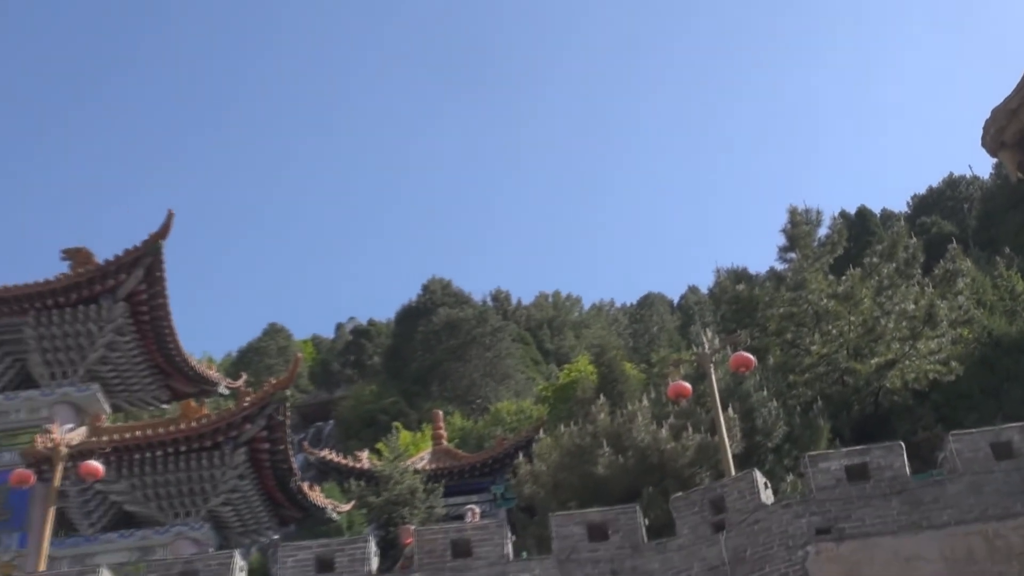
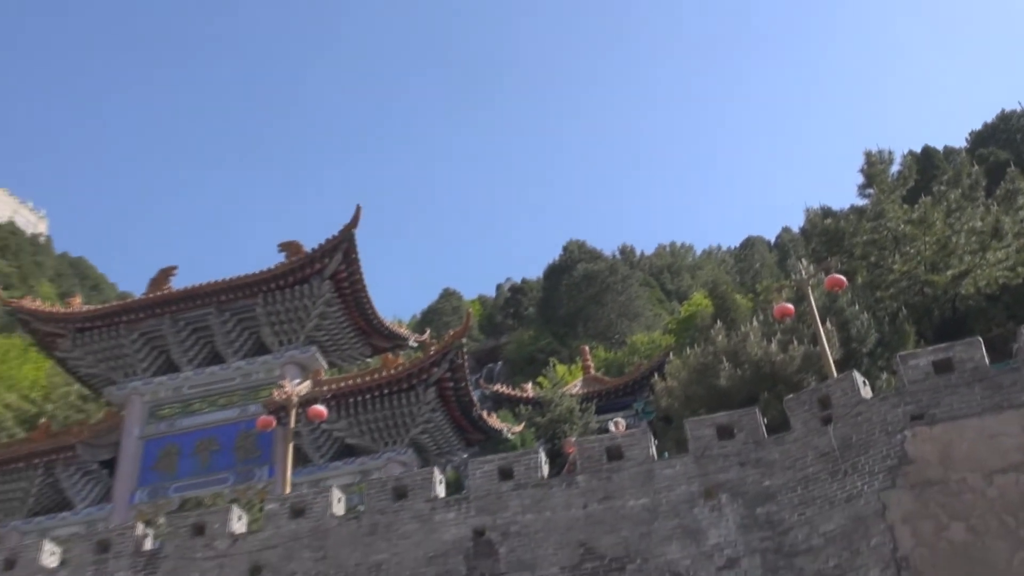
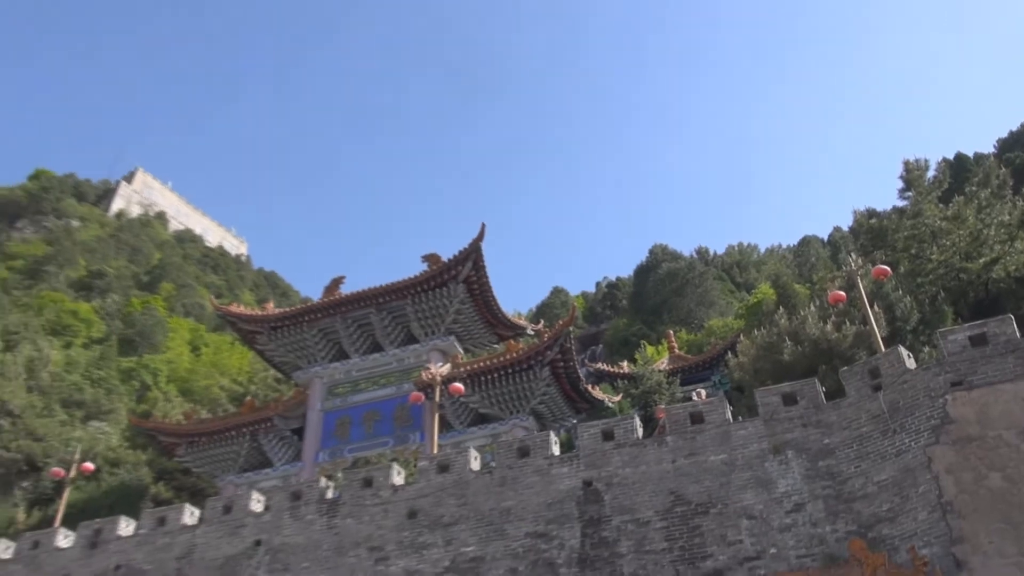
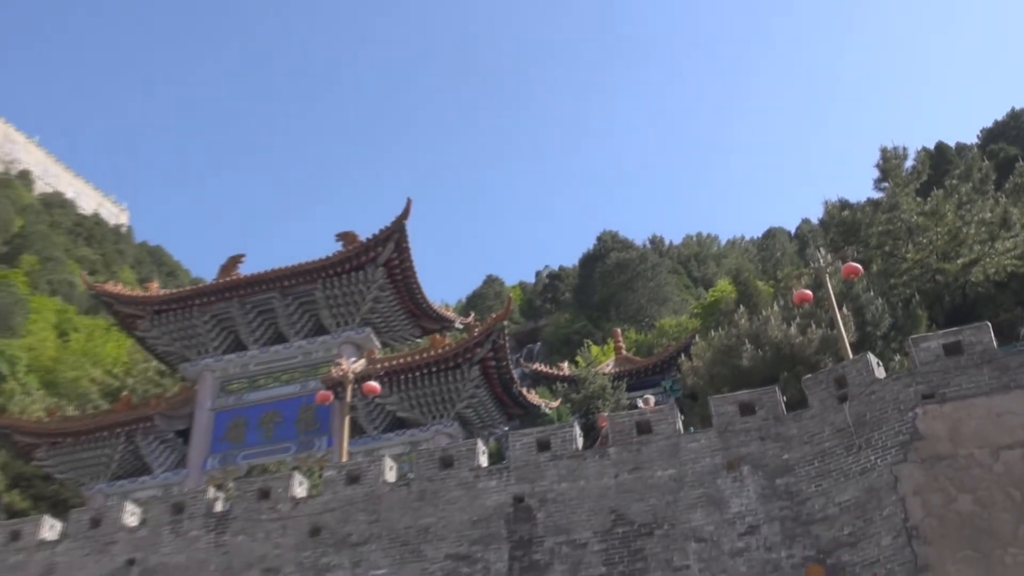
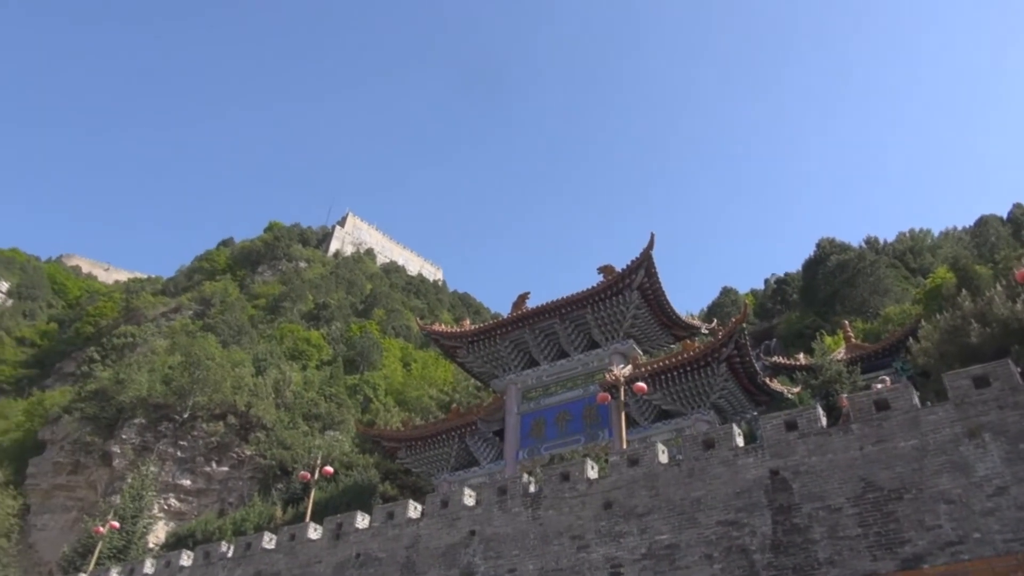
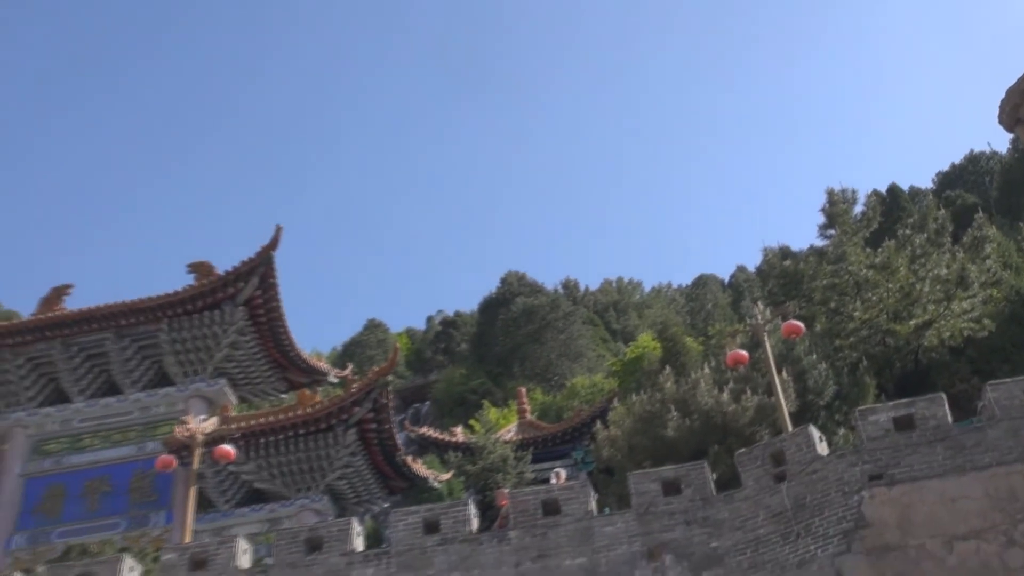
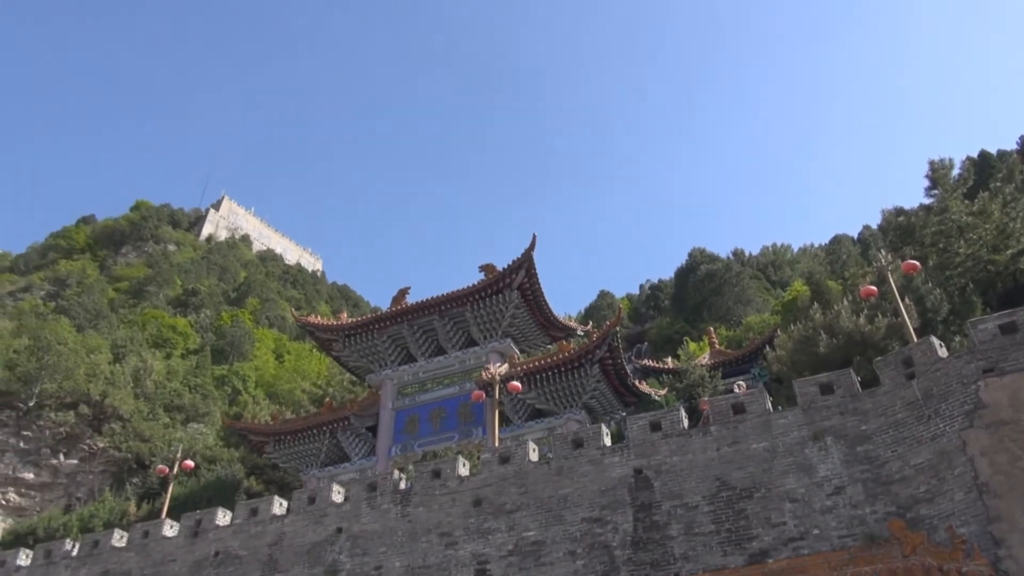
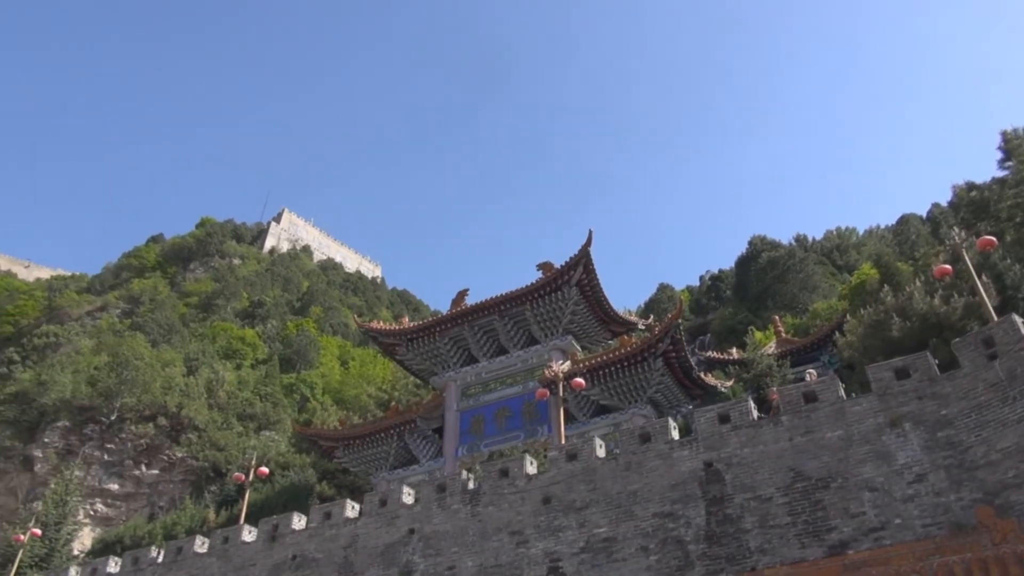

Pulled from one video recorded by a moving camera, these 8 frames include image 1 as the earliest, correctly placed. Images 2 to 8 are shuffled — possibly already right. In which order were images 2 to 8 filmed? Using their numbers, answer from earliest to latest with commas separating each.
6, 2, 4, 3, 7, 8, 5
